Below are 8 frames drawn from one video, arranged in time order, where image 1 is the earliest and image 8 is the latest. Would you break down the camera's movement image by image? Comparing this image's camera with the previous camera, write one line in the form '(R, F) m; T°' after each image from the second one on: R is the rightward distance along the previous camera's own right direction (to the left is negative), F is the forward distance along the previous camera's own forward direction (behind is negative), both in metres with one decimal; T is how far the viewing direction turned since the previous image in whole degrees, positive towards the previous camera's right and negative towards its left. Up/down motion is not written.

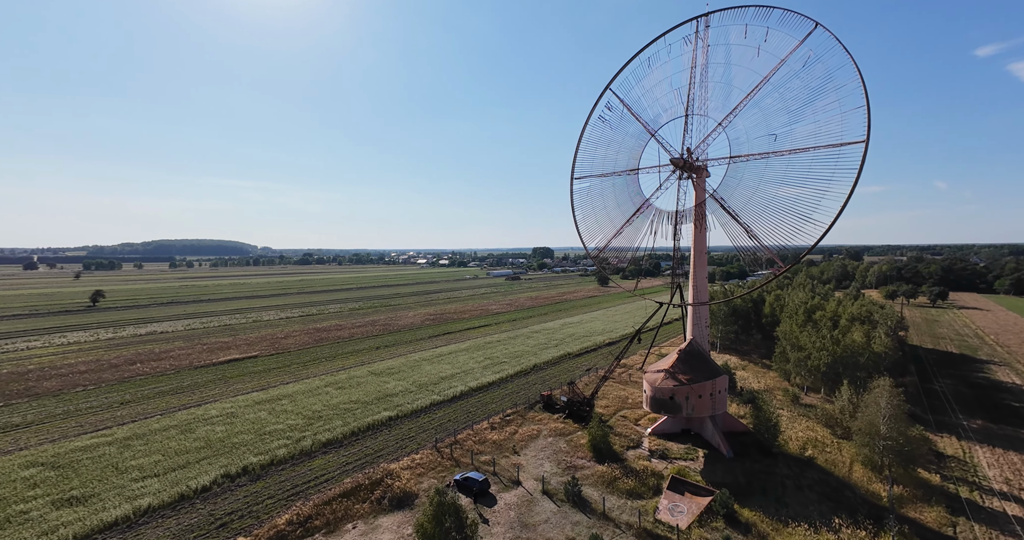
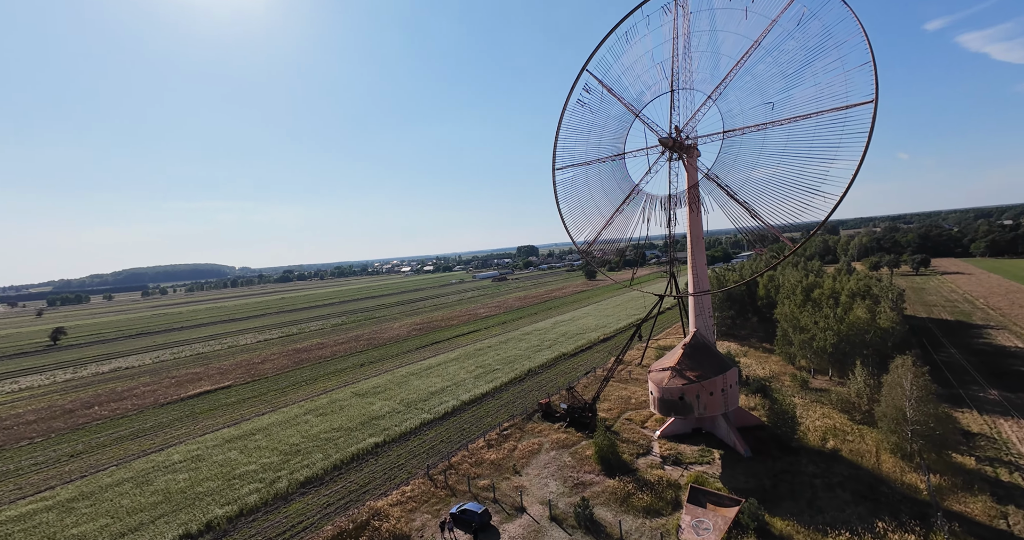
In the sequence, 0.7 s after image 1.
(+0.1, +1.8) m; +2°
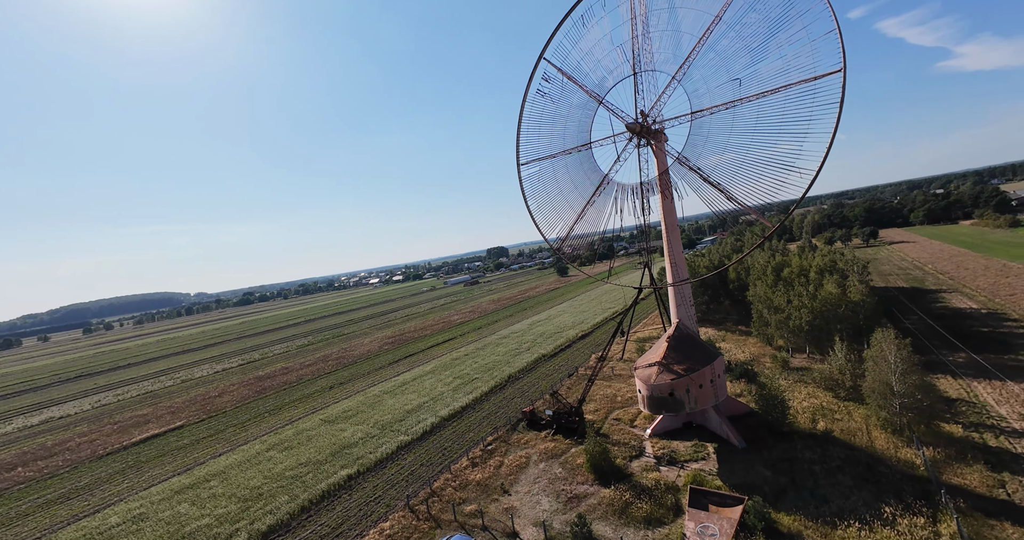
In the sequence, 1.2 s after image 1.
(0.0, +1.3) m; +4°
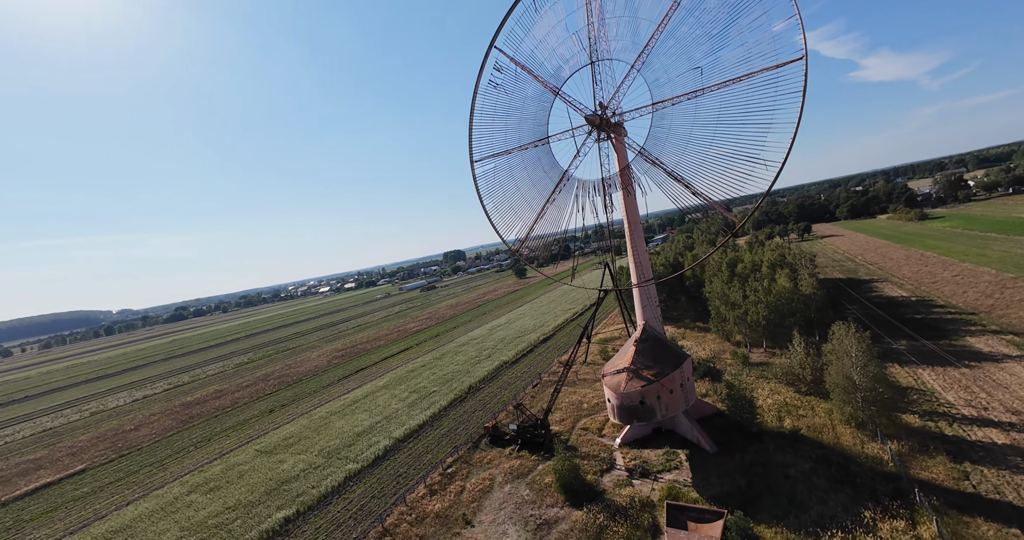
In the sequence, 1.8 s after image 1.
(+0.1, +1.5) m; +6°
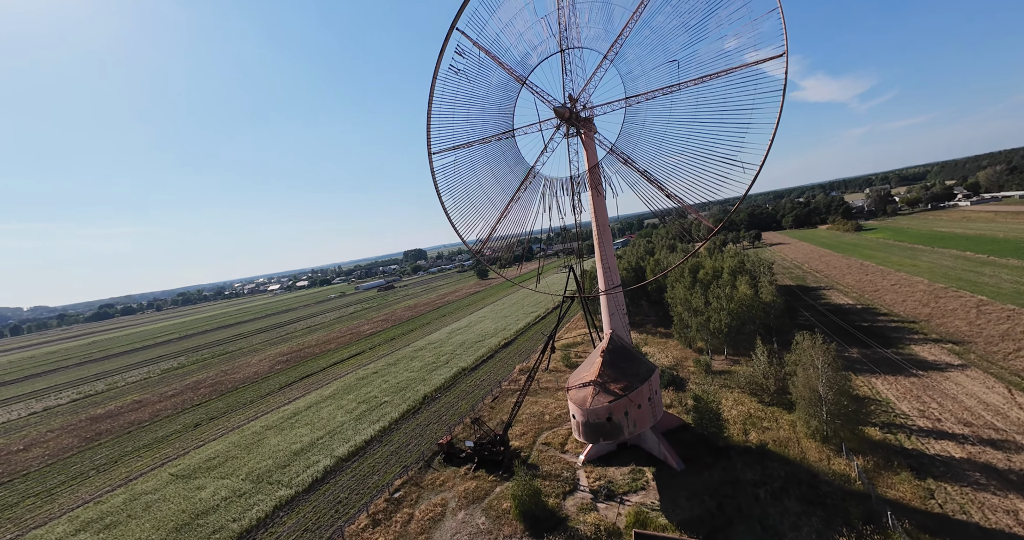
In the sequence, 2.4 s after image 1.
(+0.1, +1.6) m; +5°
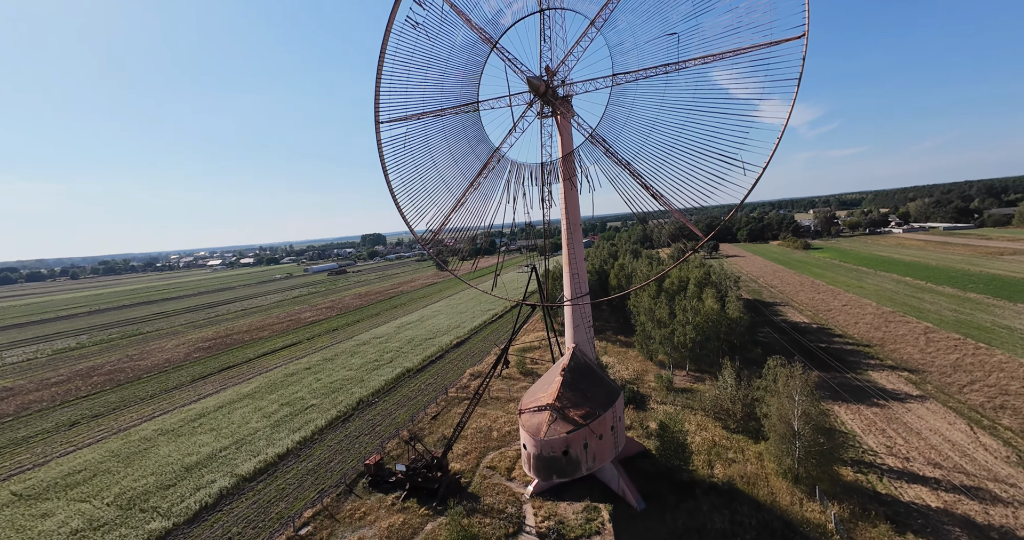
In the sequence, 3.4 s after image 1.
(+0.3, +2.7) m; +5°
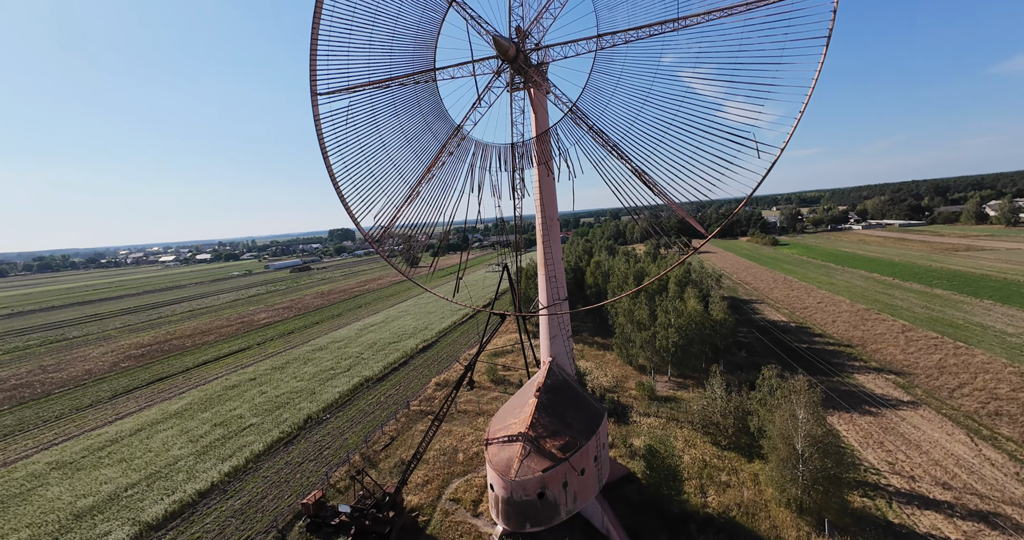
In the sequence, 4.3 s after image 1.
(+0.3, +2.5) m; +3°
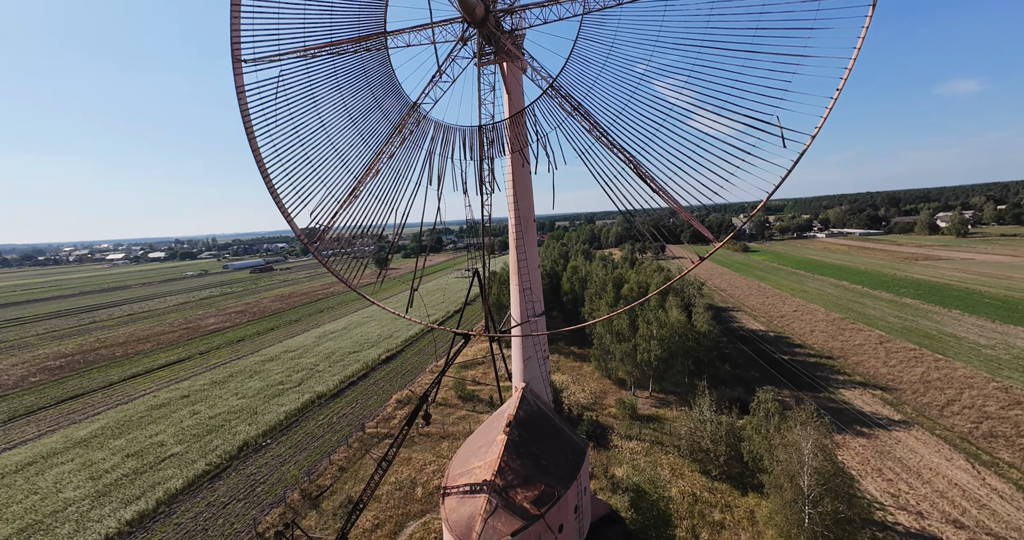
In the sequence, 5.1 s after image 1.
(+0.2, +2.2) m; +3°
